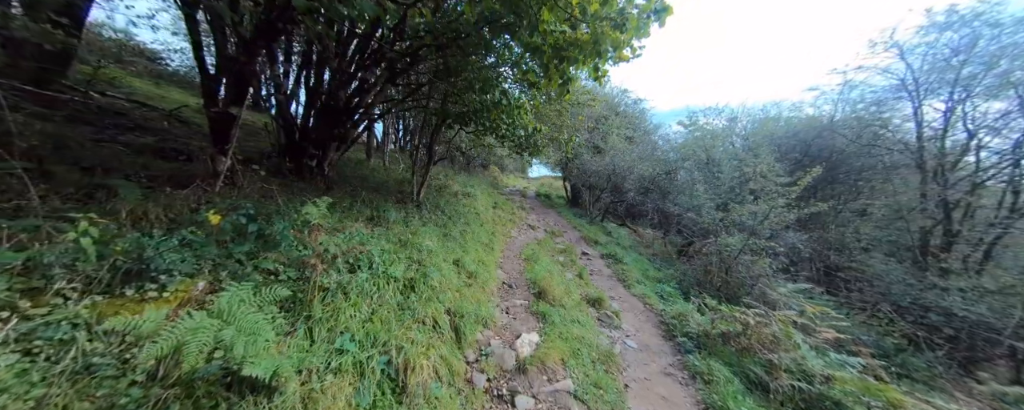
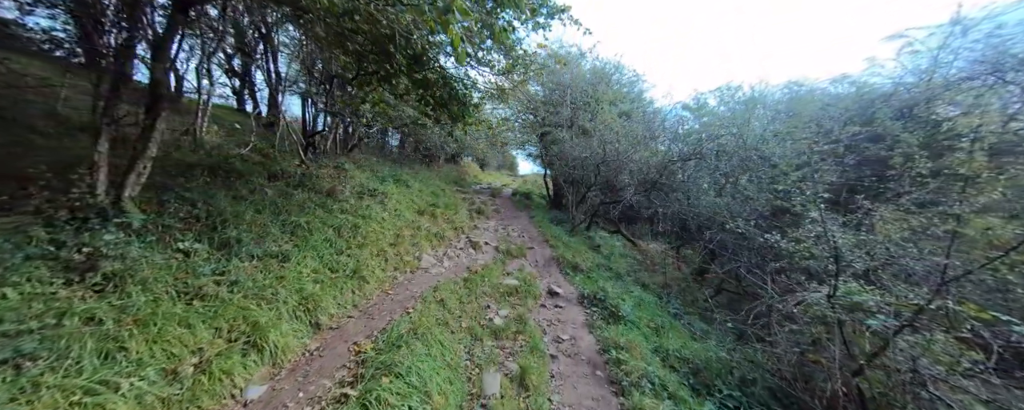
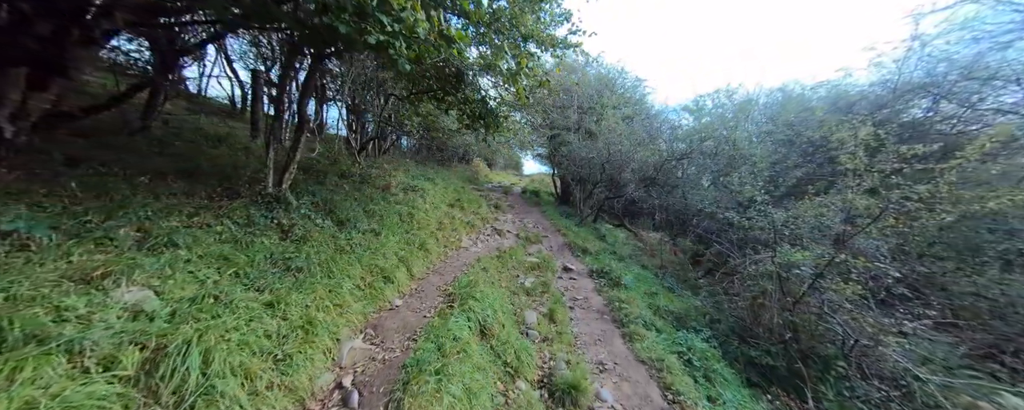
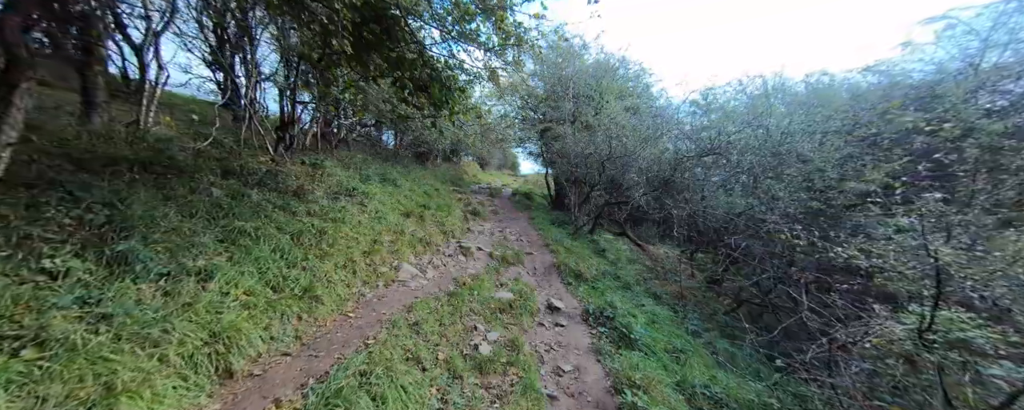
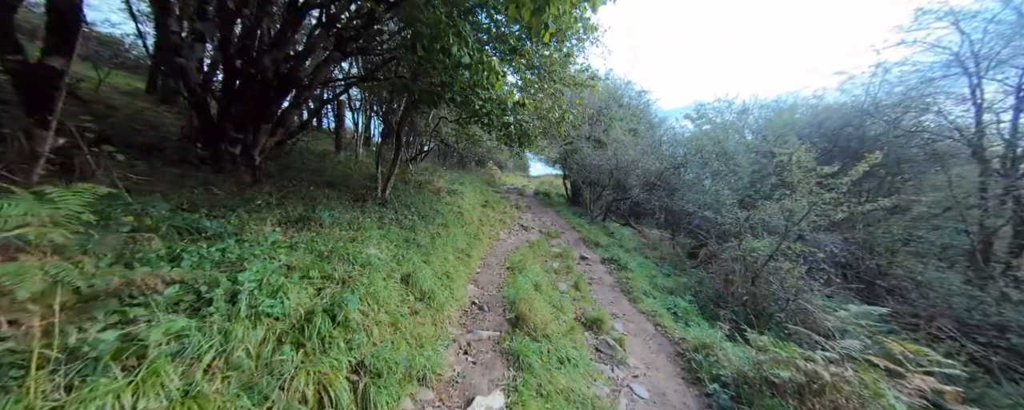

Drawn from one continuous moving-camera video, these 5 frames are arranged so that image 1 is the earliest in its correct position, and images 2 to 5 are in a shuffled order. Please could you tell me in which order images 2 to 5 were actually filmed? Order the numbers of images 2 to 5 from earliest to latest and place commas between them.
5, 3, 2, 4
